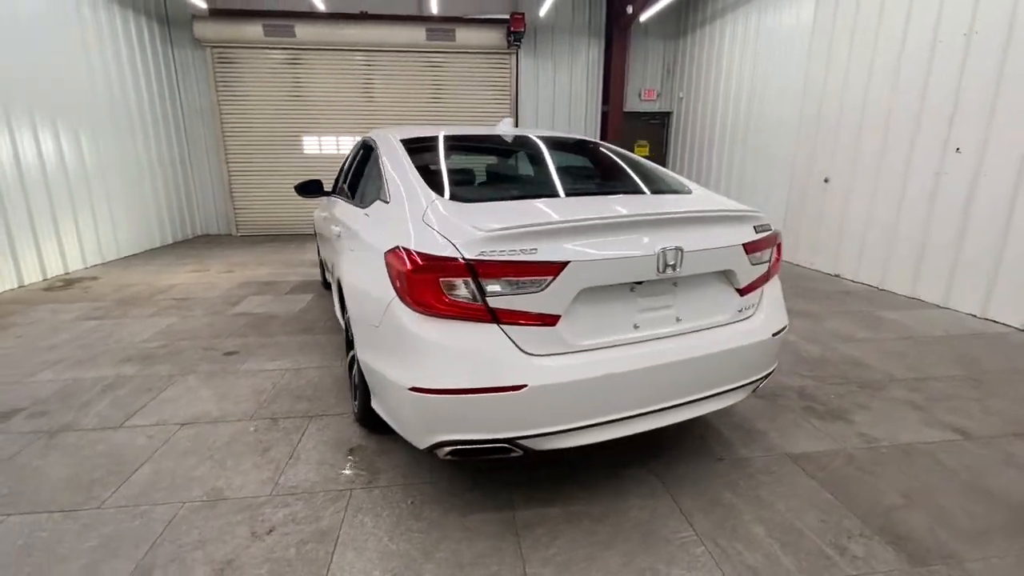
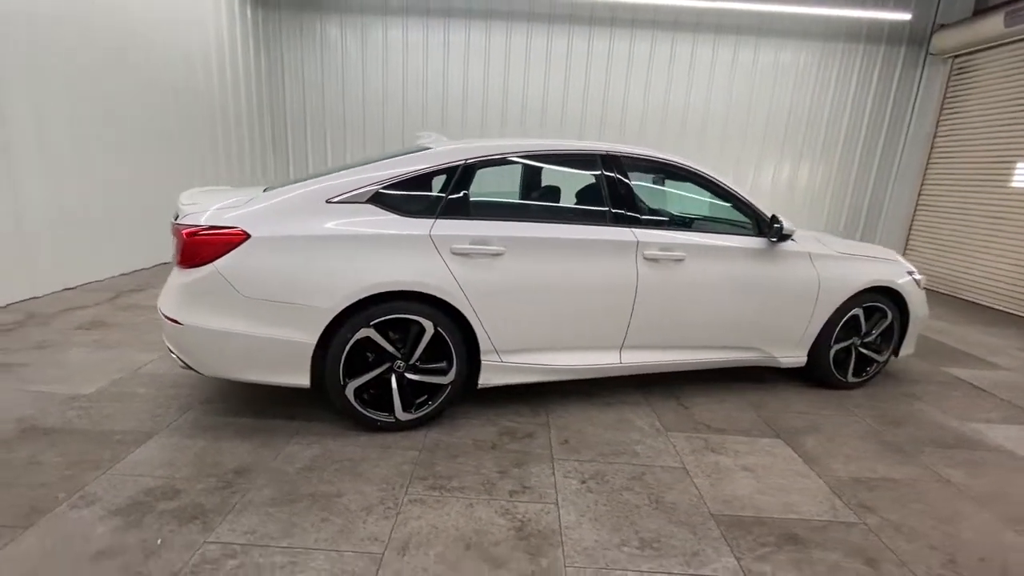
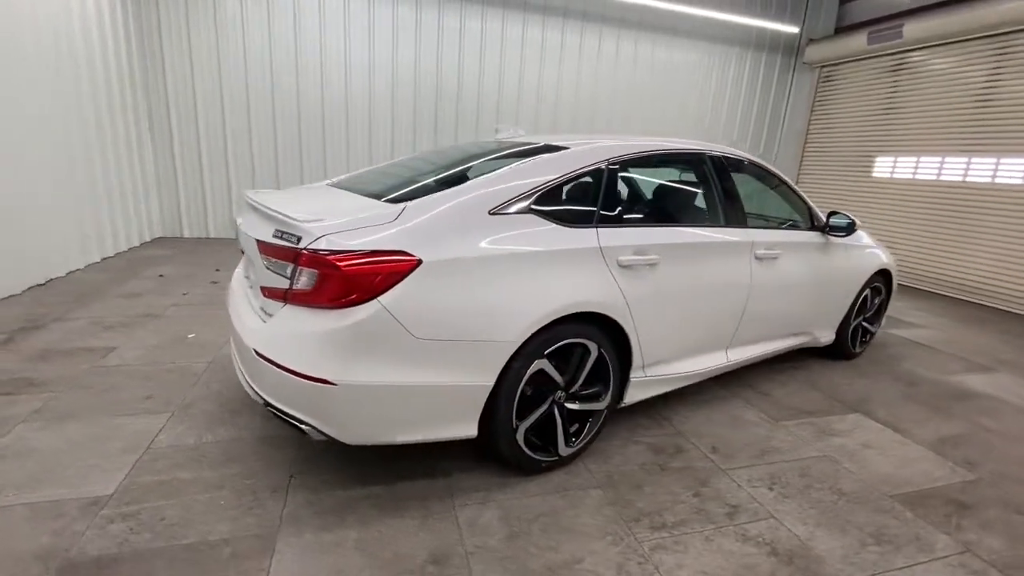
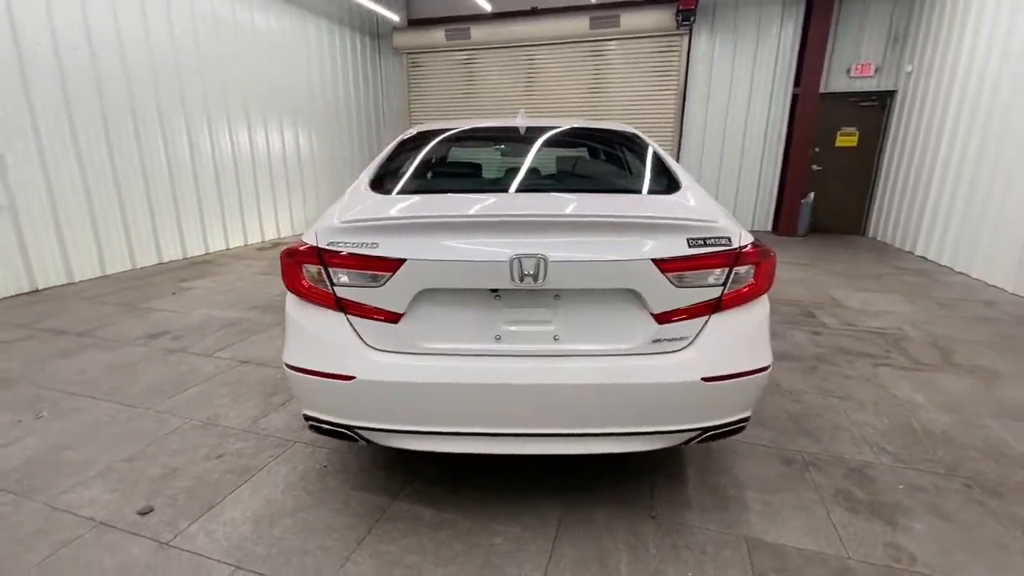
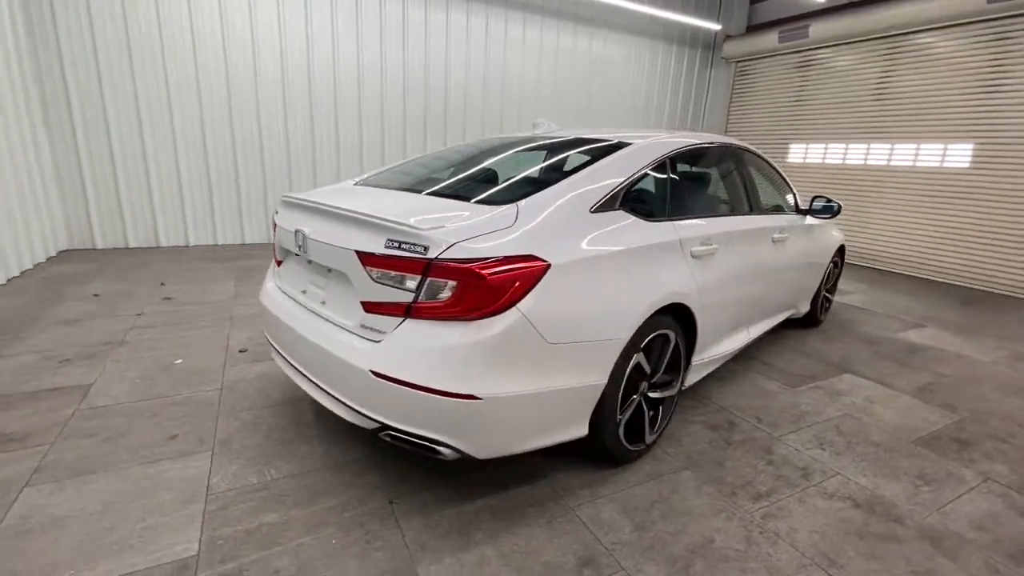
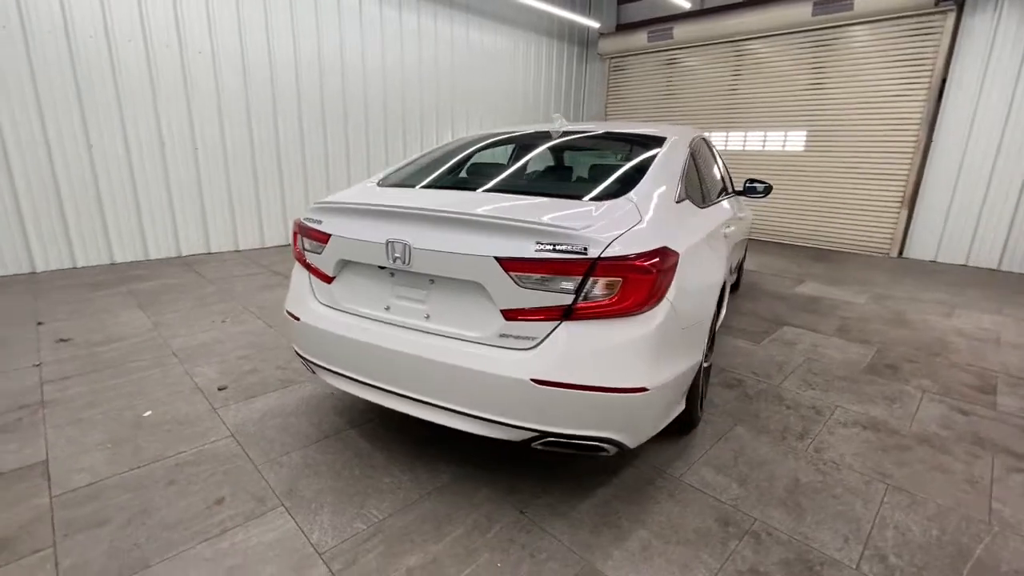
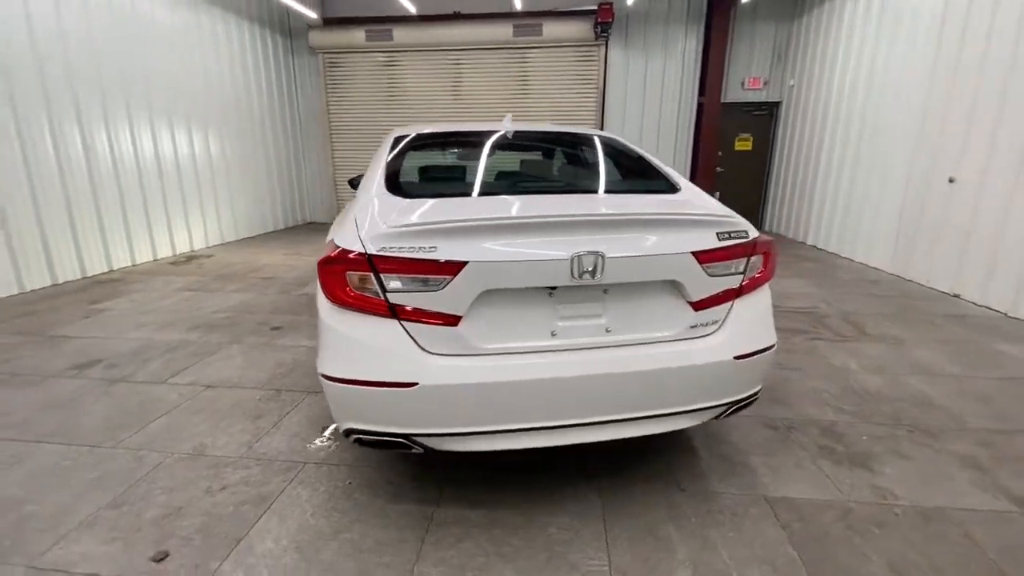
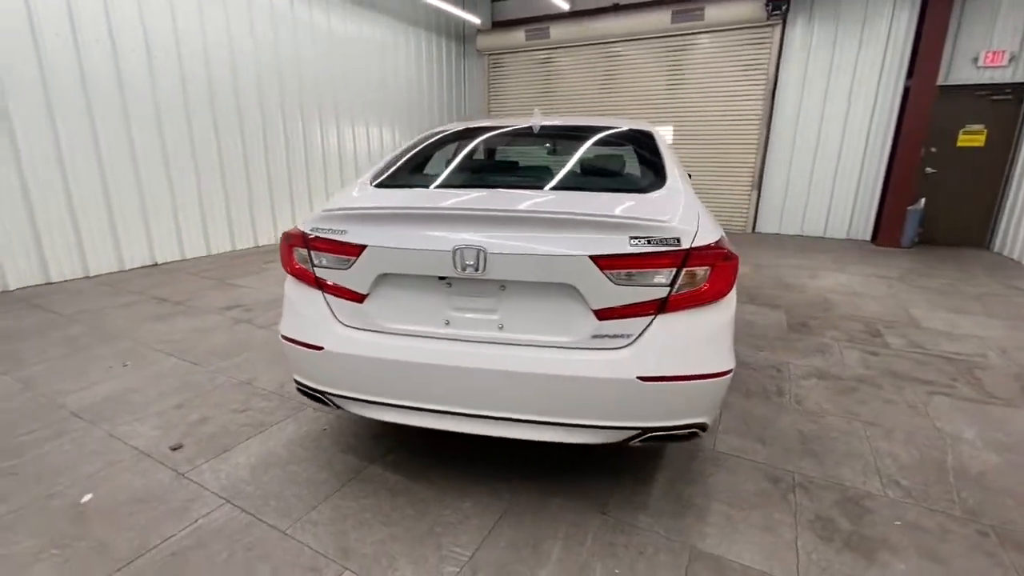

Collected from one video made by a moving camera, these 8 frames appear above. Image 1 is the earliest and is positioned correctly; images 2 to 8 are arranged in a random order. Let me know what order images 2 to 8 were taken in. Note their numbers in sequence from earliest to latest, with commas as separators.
7, 4, 8, 6, 5, 3, 2
